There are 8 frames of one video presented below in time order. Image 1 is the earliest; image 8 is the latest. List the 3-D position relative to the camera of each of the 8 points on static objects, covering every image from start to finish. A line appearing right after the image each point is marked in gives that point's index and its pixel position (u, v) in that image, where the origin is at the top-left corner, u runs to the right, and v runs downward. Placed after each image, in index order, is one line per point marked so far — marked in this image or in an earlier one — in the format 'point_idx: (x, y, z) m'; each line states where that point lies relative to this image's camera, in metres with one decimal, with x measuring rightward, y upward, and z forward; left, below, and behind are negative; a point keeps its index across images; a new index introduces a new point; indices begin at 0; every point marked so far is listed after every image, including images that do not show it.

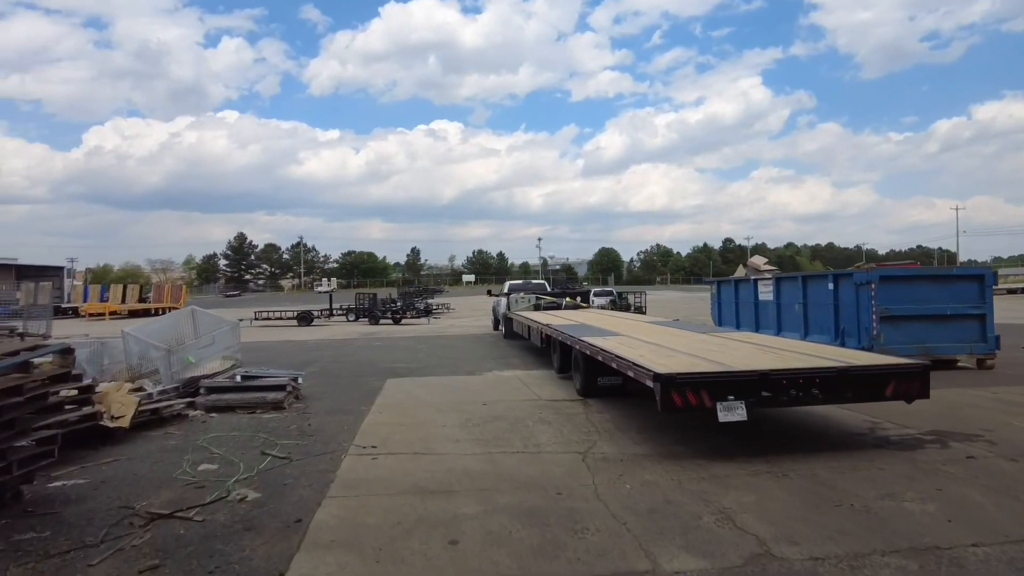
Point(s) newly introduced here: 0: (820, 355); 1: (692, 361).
0: (+3.4, -0.8, +7.2) m
1: (+1.9, -0.8, +6.9) m
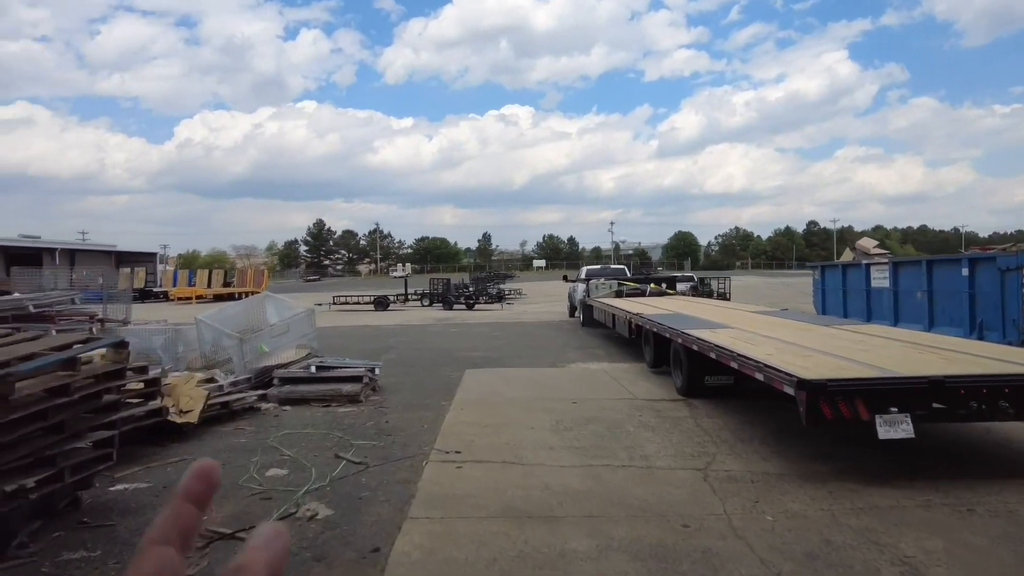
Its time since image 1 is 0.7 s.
0: (+4.4, -0.6, +5.9) m
1: (+2.9, -0.7, +5.7) m
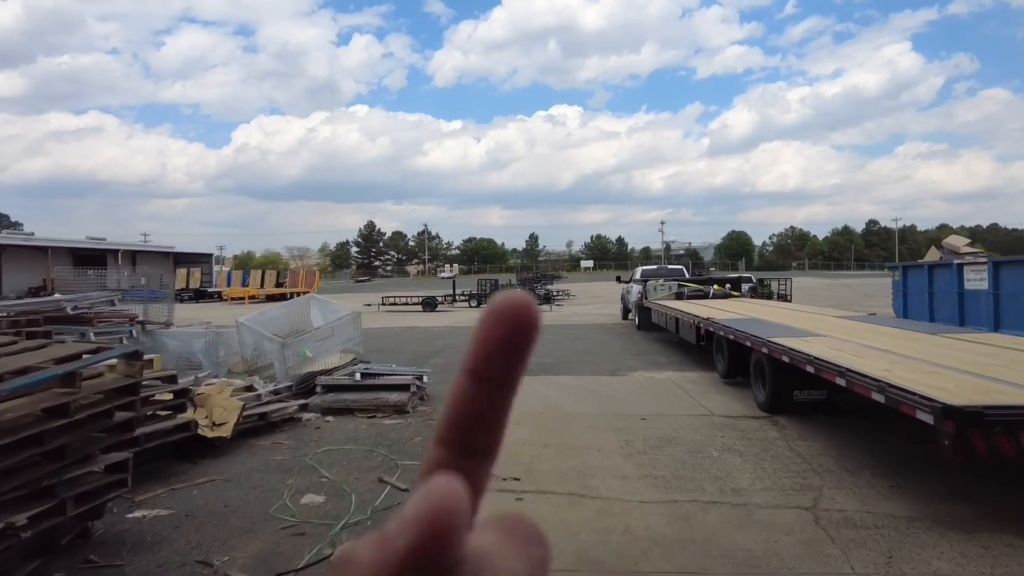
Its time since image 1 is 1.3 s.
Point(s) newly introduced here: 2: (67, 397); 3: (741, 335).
0: (+4.9, -0.7, +4.7) m
1: (+3.4, -0.7, +4.7) m
2: (-2.5, -0.6, +3.7) m
3: (+3.1, -0.7, +9.0) m
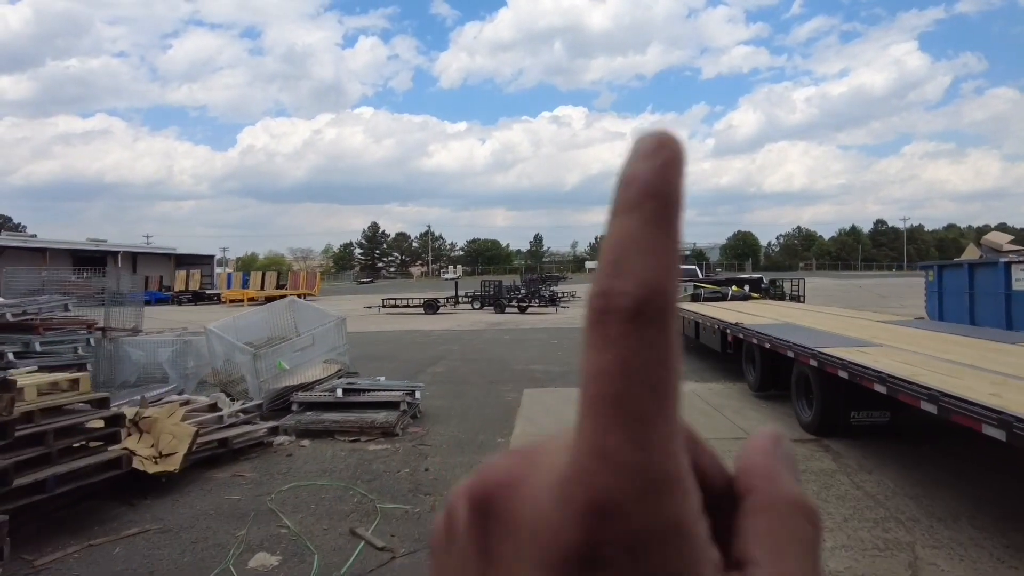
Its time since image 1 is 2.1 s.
0: (+4.9, -0.7, +3.5) m
1: (+3.4, -0.7, +3.5) m
2: (-2.5, -0.6, +2.6) m
3: (+3.2, -0.7, +7.8) m
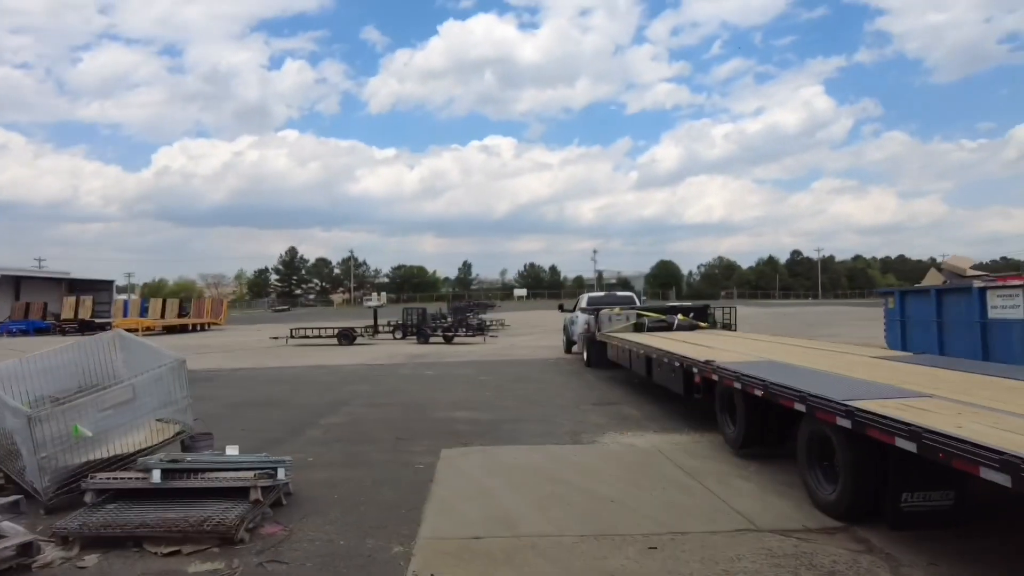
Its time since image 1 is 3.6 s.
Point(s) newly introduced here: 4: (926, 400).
0: (+4.6, -0.8, +1.8) m
1: (+3.1, -0.8, +1.6) m
2: (-2.7, -0.7, +0.1) m
3: (+2.4, -0.9, +5.9) m
4: (+3.0, -0.8, +4.8) m
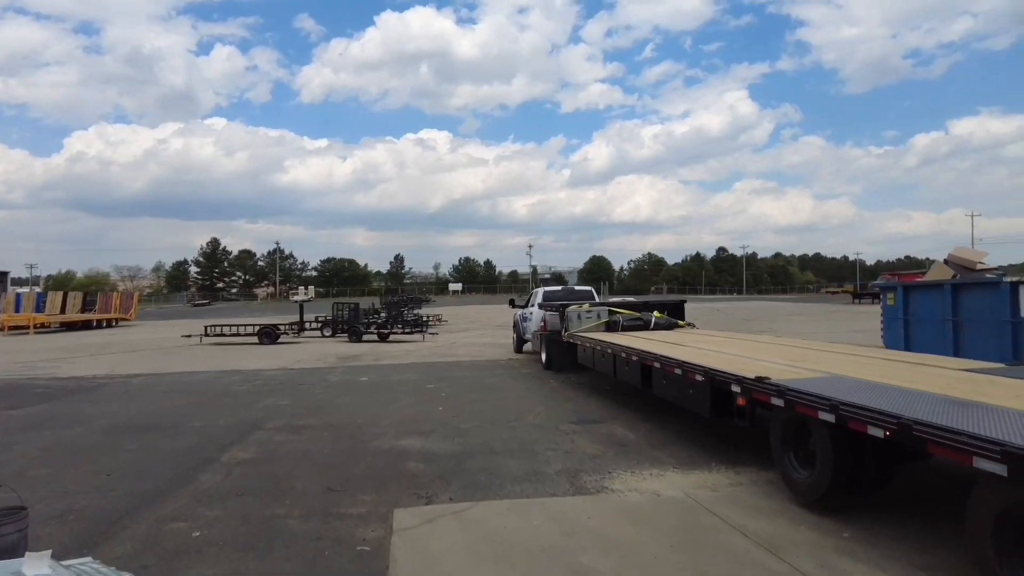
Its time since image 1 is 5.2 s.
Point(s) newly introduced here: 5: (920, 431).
0: (+5.0, -0.7, 0.0) m
1: (+3.6, -0.8, -0.3) m
2: (-2.0, -0.6, -2.4) m
3: (+2.5, -0.9, +3.8) m
4: (+3.2, -0.8, +2.8) m
5: (+2.4, -0.9, +3.9) m
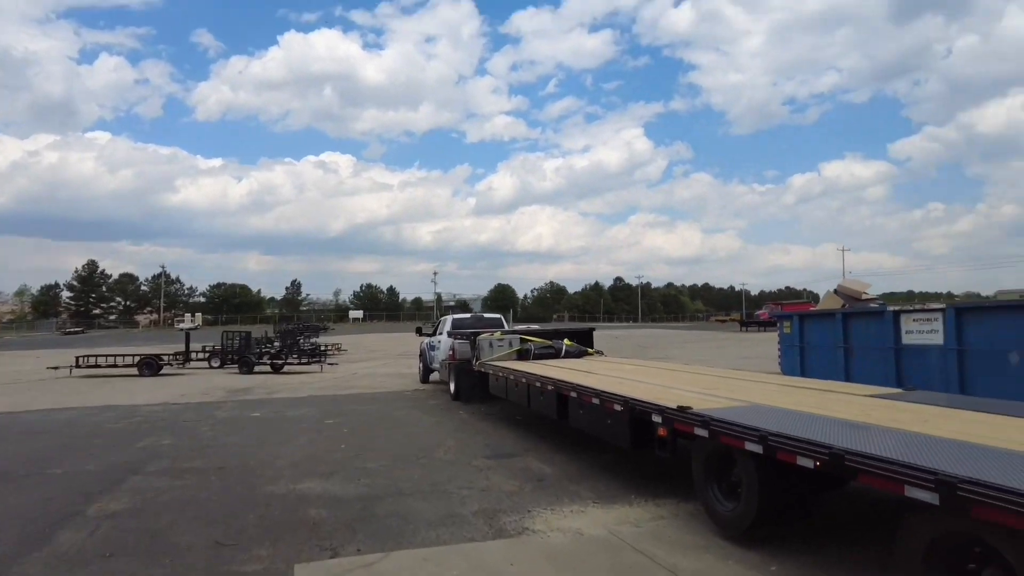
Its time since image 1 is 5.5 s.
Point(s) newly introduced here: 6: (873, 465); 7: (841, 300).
0: (+5.1, -0.8, +0.4) m
1: (+3.7, -0.8, -0.2) m
2: (-1.5, -0.5, -3.1) m
3: (+2.0, -1.1, +3.8) m
4: (+2.9, -0.9, +2.8) m
5: (+2.0, -1.0, +3.9) m
6: (+2.1, -1.0, +3.7) m
7: (+6.7, -0.2, +13.4) m
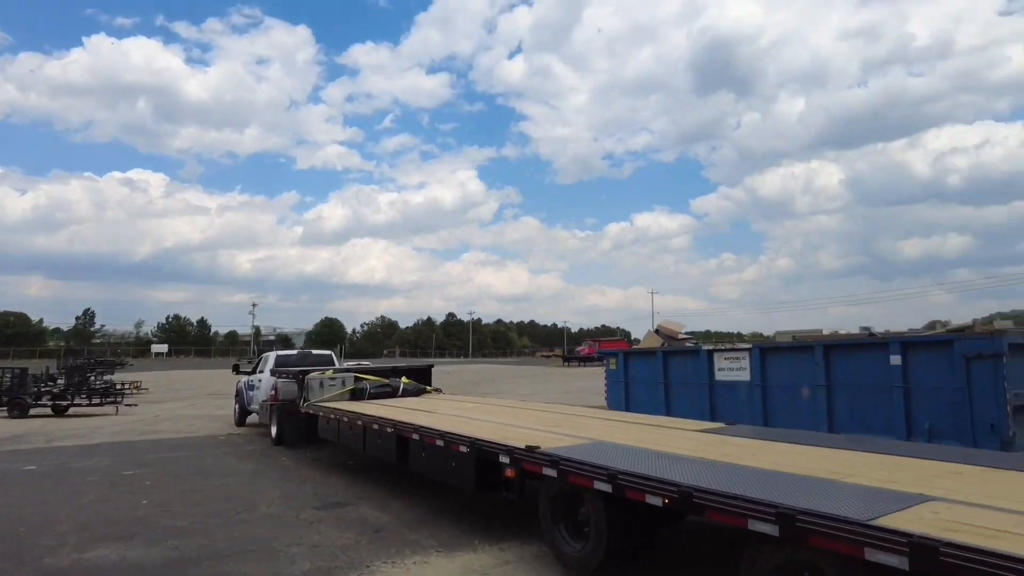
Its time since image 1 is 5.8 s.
0: (+5.0, -0.9, +1.4) m
1: (+3.8, -0.9, +0.5) m
2: (-0.5, -0.3, -3.6) m
3: (+1.2, -1.3, +3.9) m
4: (+2.2, -1.1, +3.2) m
5: (+1.1, -1.3, +4.0) m
6: (+1.2, -1.3, +3.8) m
7: (+3.3, -1.1, +14.4) m
